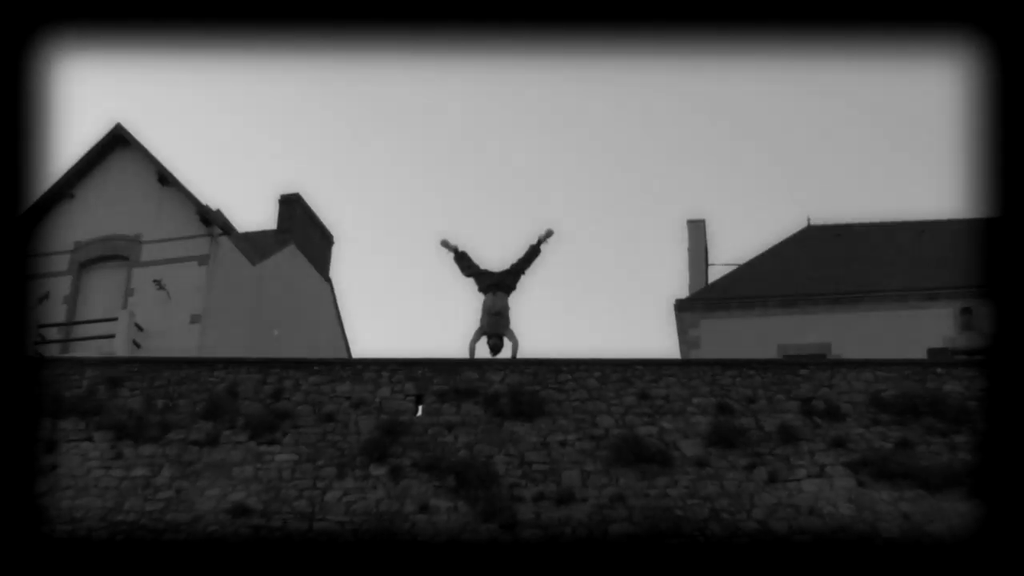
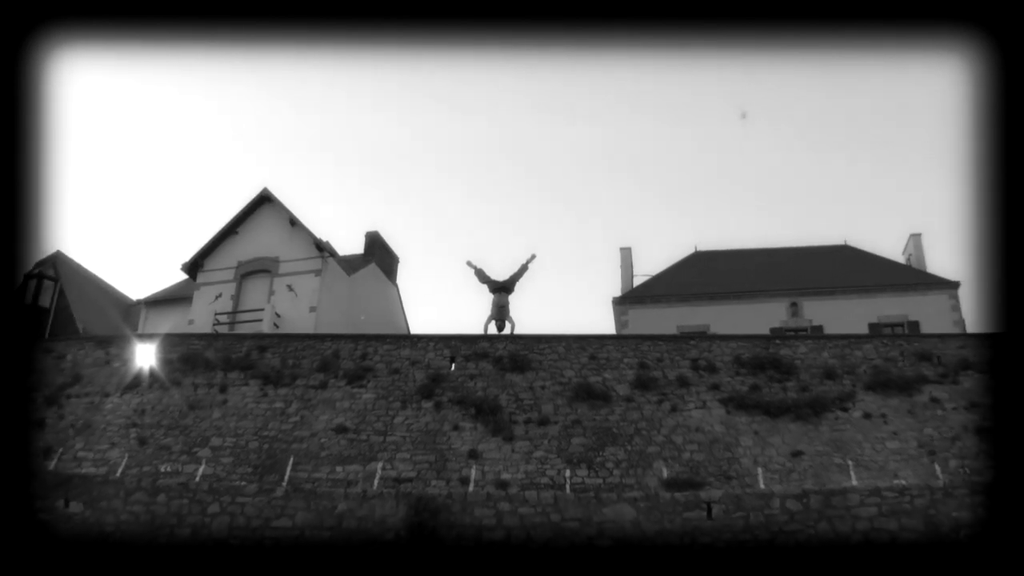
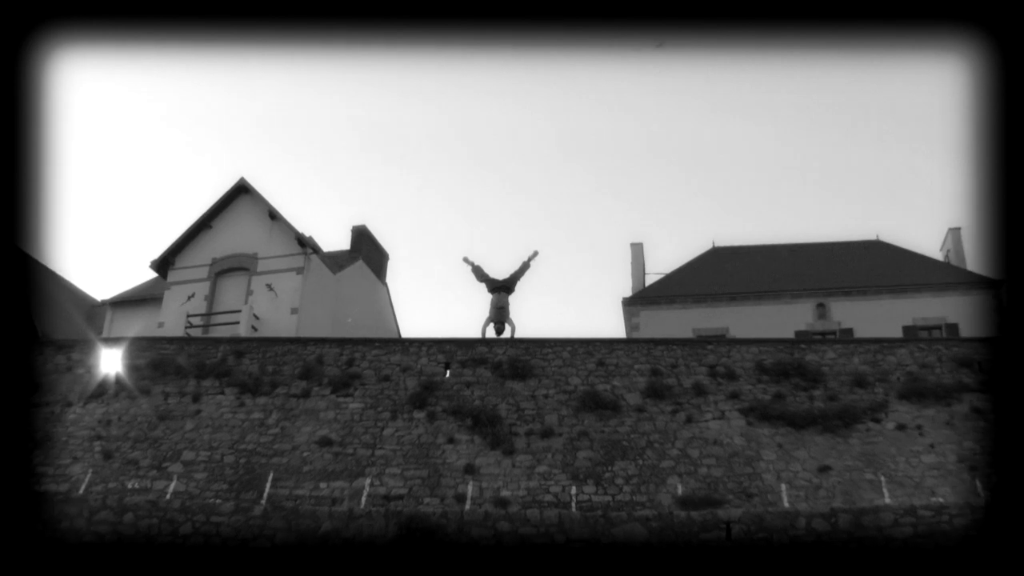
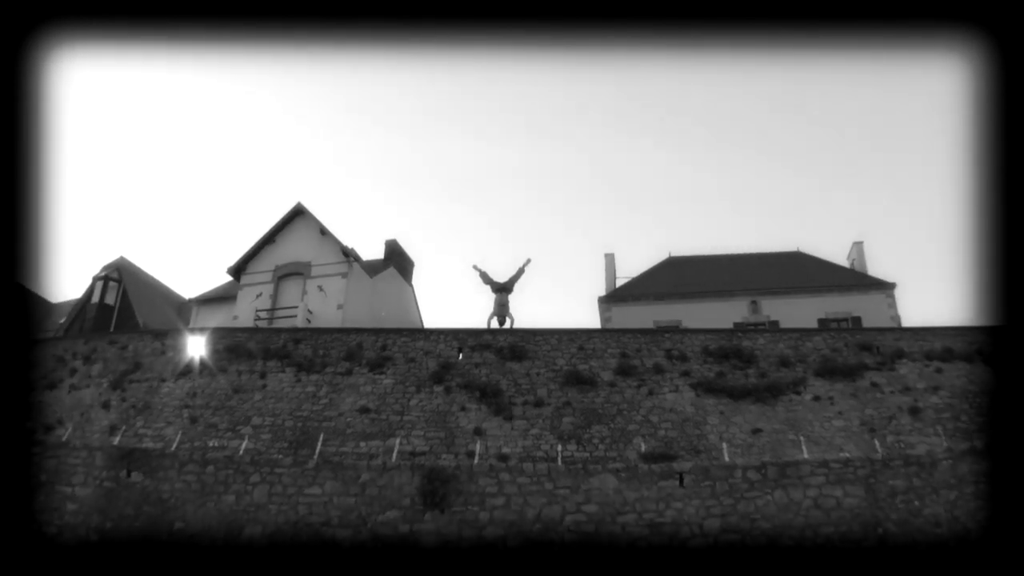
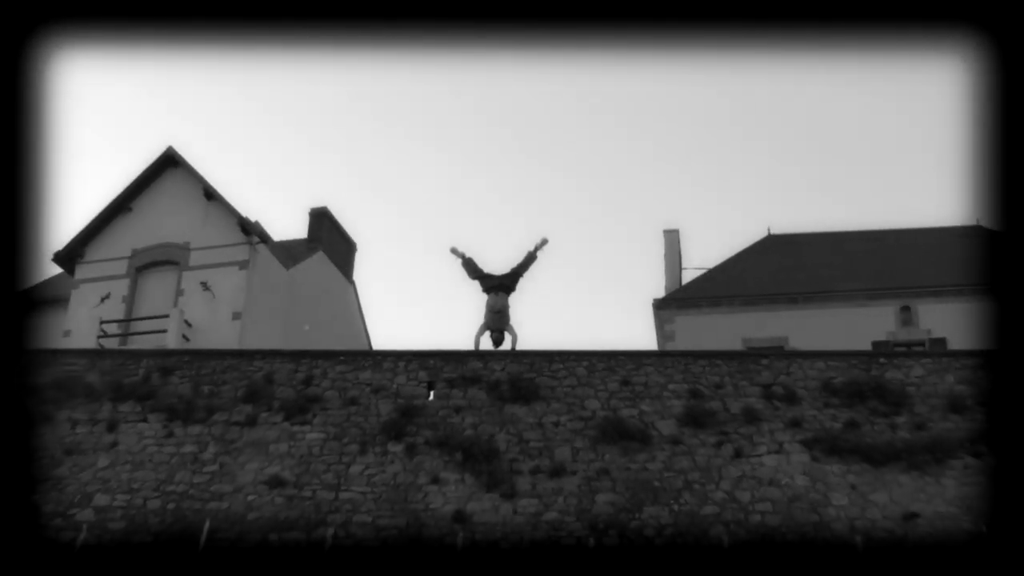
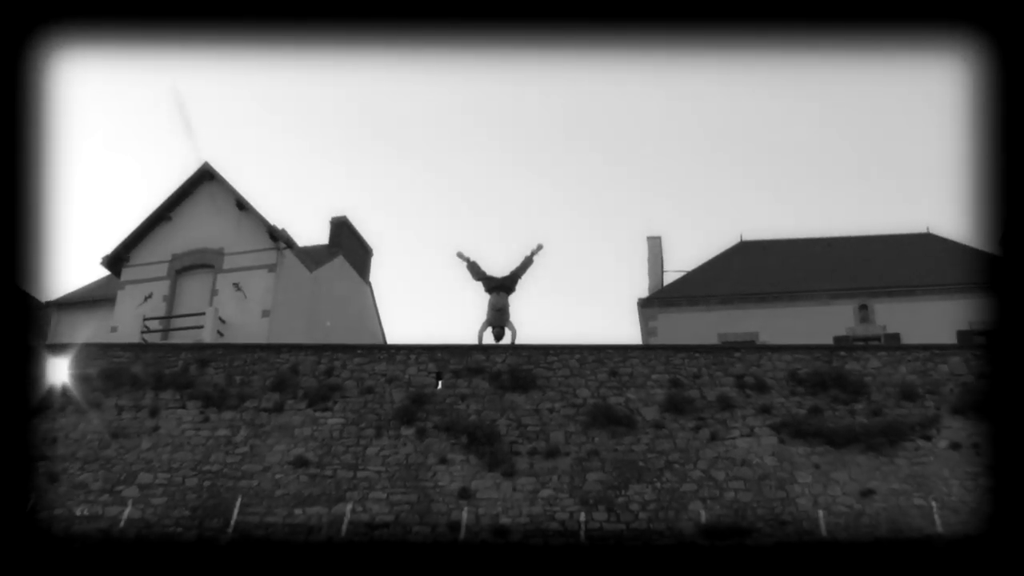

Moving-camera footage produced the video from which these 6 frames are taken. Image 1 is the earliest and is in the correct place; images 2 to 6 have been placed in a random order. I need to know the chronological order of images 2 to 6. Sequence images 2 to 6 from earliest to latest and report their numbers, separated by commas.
5, 6, 3, 2, 4
